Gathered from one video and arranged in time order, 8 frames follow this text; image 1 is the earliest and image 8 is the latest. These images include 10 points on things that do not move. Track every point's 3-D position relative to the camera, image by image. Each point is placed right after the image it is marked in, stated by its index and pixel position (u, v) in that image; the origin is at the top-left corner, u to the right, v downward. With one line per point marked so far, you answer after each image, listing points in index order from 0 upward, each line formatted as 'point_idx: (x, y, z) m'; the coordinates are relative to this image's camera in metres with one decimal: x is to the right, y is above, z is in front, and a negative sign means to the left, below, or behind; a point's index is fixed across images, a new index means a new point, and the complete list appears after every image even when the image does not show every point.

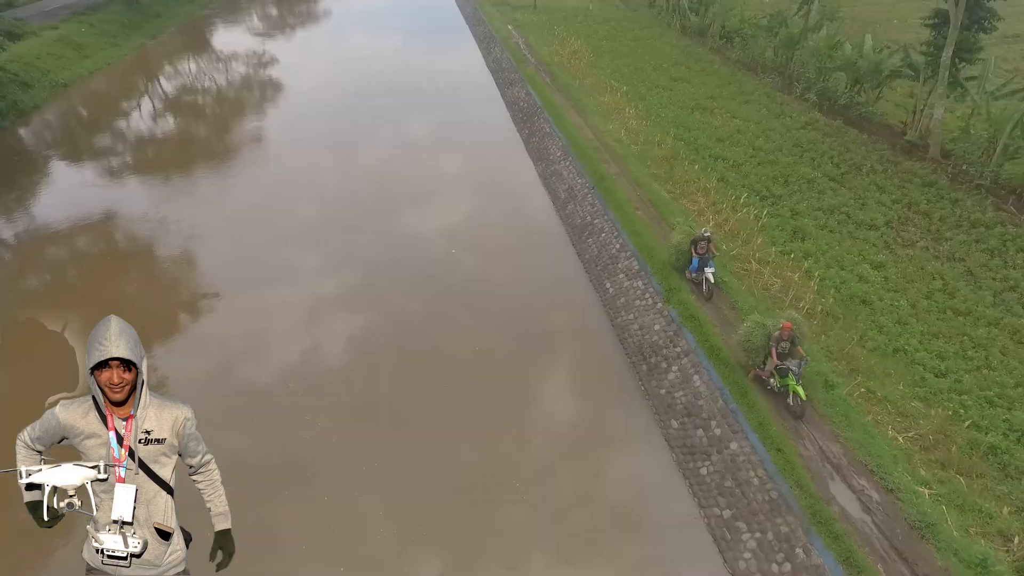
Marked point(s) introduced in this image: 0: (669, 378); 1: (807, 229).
0: (+2.6, -1.5, +11.3) m
1: (+6.6, +1.3, +14.5) m
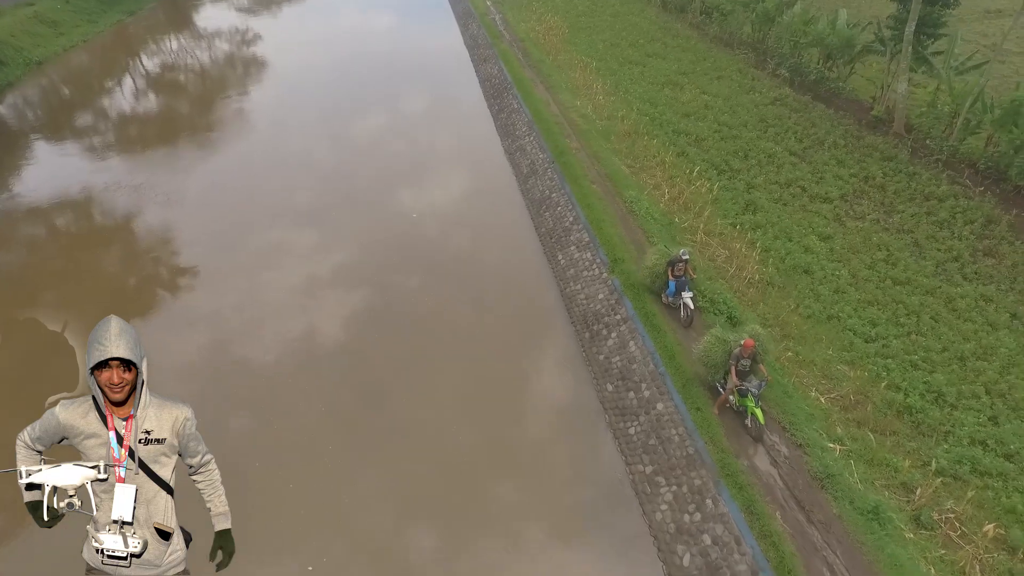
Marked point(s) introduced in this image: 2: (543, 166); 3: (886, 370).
0: (+1.6, -1.0, +11.6) m
1: (+5.7, +2.0, +14.8) m
2: (+0.8, +3.4, +17.9) m
3: (+5.8, -1.3, +10.0) m
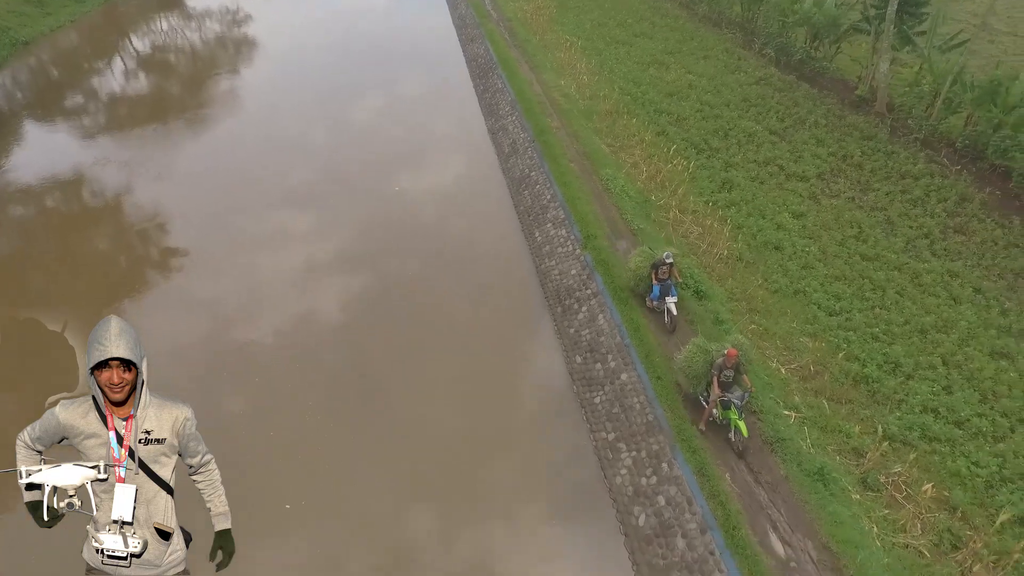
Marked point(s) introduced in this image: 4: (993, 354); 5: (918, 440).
0: (+1.2, -0.5, +11.9) m
1: (+5.2, +2.5, +15.0) m
2: (+0.3, +4.0, +18.0) m
3: (+5.4, -0.9, +10.3) m
4: (+7.8, -1.1, +10.5) m
5: (+5.4, -2.0, +8.6) m
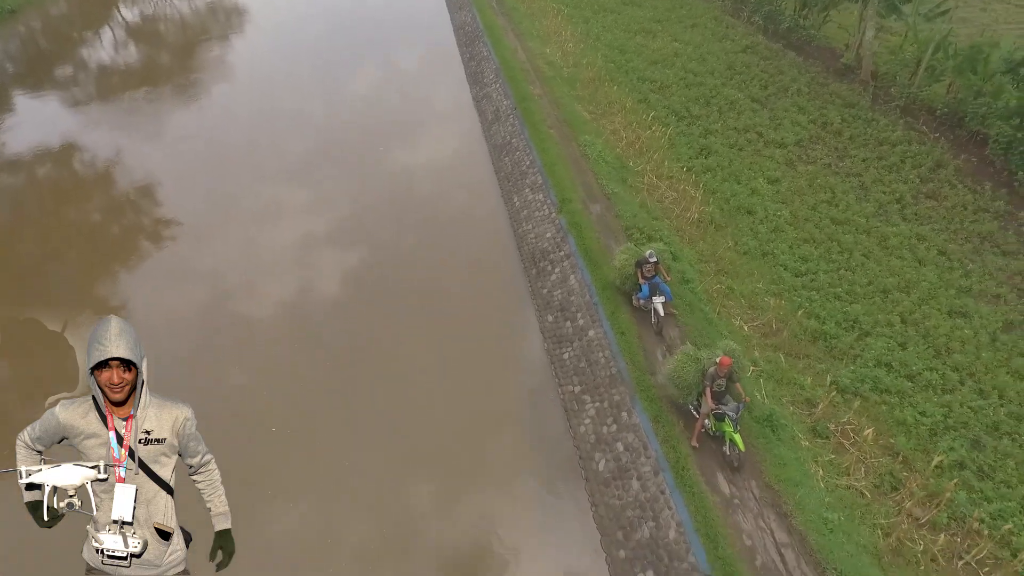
0: (+0.7, +0.2, +12.3) m
1: (+4.7, +3.3, +15.2) m
2: (-0.2, +4.9, +18.2) m
3: (+4.9, -0.2, +10.7) m
4: (+7.4, -0.4, +10.9) m
5: (+5.0, -1.5, +9.1) m
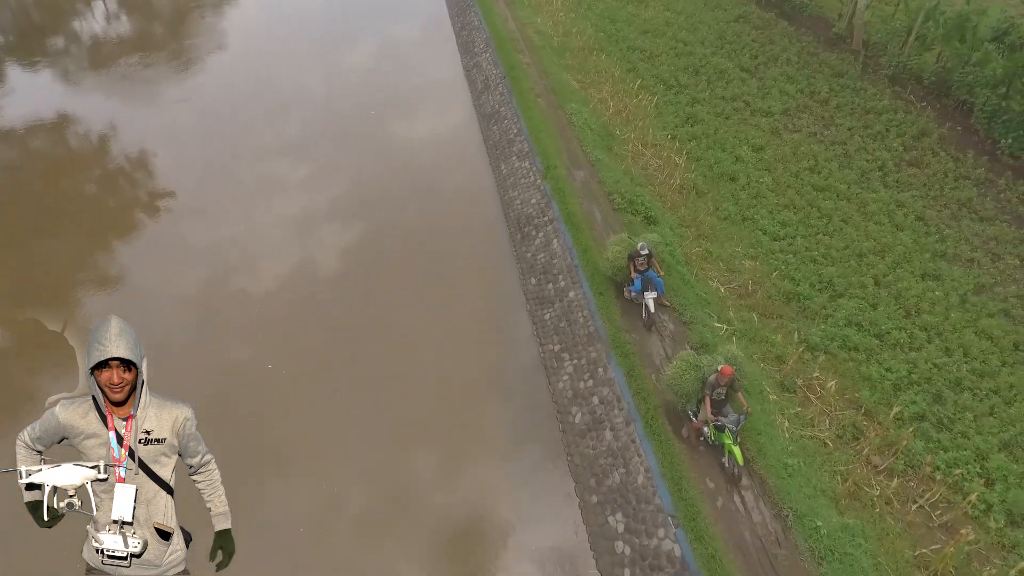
0: (+0.5, +0.9, +12.5) m
1: (+4.5, +4.1, +15.4) m
2: (-0.5, +5.8, +18.3) m
3: (+4.6, +0.4, +11.0) m
4: (+7.1, +0.2, +11.2) m
5: (+4.7, -0.9, +9.4) m
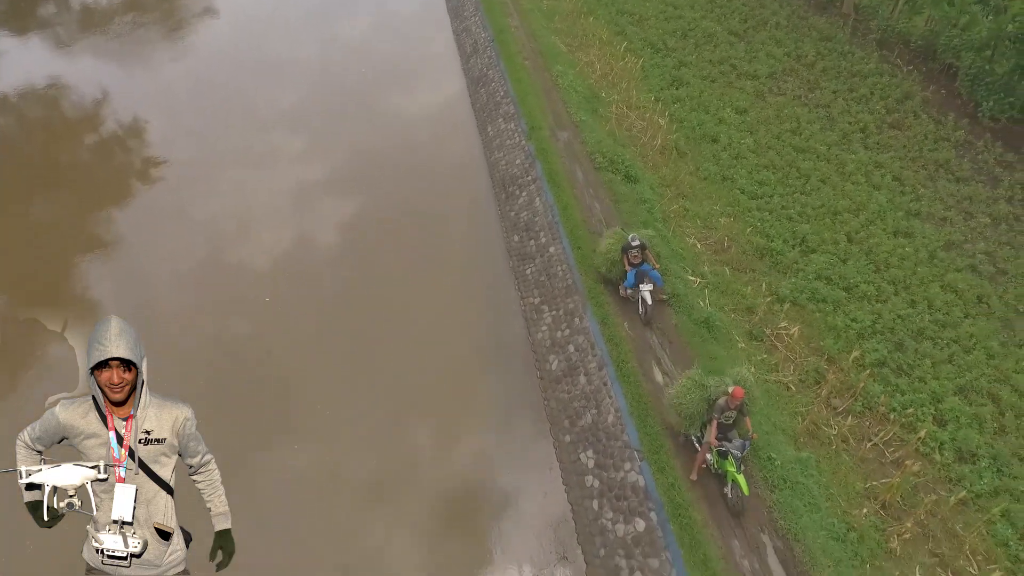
0: (+0.2, +1.7, +12.8) m
1: (+4.2, +5.1, +15.6) m
2: (-0.8, +6.9, +18.4) m
3: (+4.4, +1.2, +11.3) m
4: (+6.8, +1.0, +11.5) m
5: (+4.5, -0.2, +9.8) m
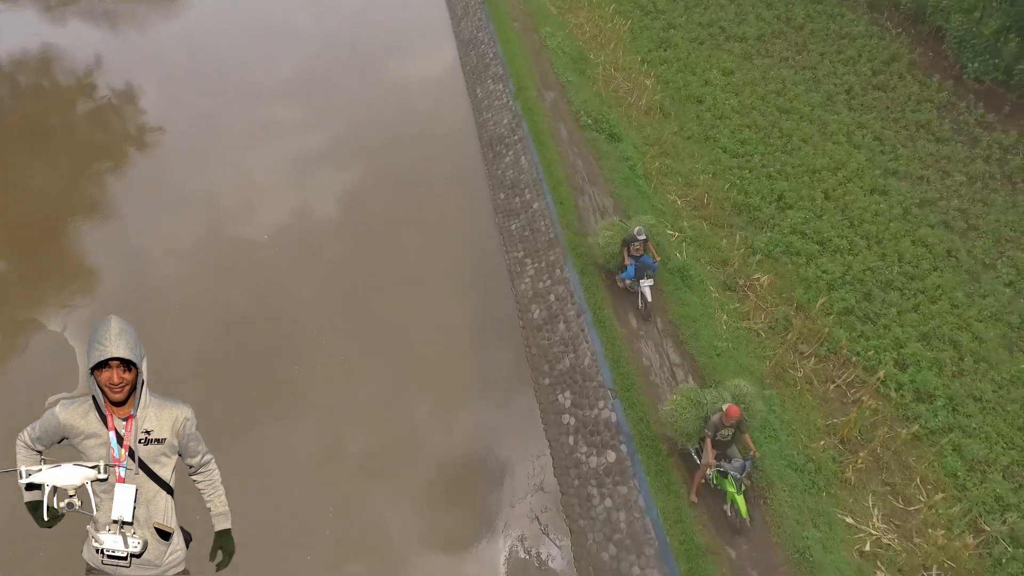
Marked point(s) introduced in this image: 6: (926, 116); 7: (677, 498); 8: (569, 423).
0: (-0.1, +2.5, +13.1) m
1: (+3.9, +6.0, +15.7) m
2: (-1.0, +8.0, +18.4) m
3: (+4.1, +2.0, +11.6) m
4: (+6.6, +1.8, +11.8) m
5: (+4.2, +0.5, +10.1) m
6: (+8.8, +3.7, +13.8) m
7: (+1.9, -2.5, +7.6) m
8: (+0.8, -1.9, +8.9) m
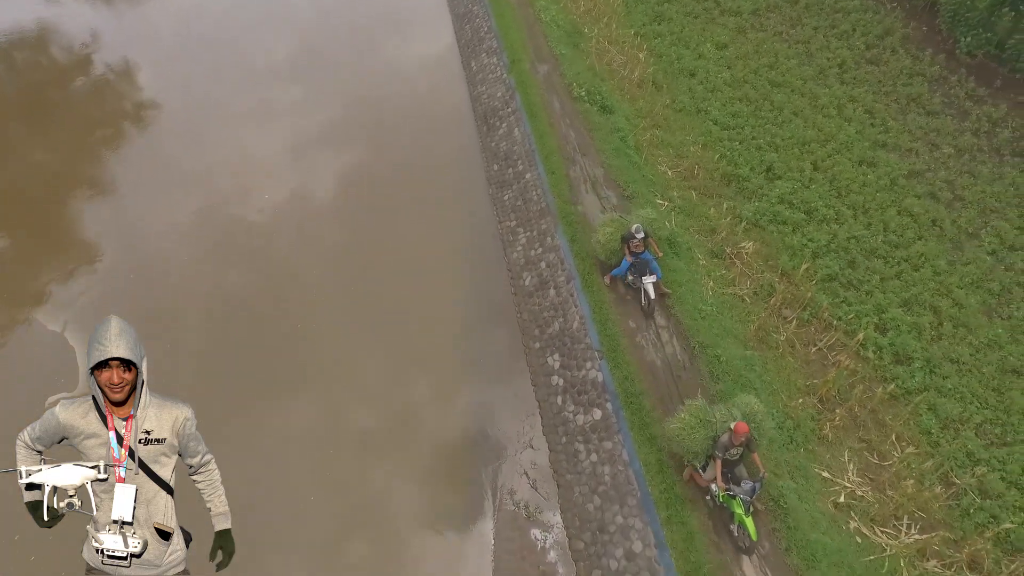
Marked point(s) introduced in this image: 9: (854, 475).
0: (-0.2, +3.1, +13.3) m
1: (+3.8, +6.7, +15.8) m
2: (-1.2, +8.7, +18.4) m
3: (+4.0, +2.5, +11.8) m
4: (+6.5, +2.3, +12.0) m
5: (+4.1, +1.0, +10.3) m
6: (+8.7, +4.3, +13.9) m
7: (+1.8, -2.0, +7.9) m
8: (+0.7, -1.4, +9.1) m
9: (+4.0, -2.2, +7.5) m
